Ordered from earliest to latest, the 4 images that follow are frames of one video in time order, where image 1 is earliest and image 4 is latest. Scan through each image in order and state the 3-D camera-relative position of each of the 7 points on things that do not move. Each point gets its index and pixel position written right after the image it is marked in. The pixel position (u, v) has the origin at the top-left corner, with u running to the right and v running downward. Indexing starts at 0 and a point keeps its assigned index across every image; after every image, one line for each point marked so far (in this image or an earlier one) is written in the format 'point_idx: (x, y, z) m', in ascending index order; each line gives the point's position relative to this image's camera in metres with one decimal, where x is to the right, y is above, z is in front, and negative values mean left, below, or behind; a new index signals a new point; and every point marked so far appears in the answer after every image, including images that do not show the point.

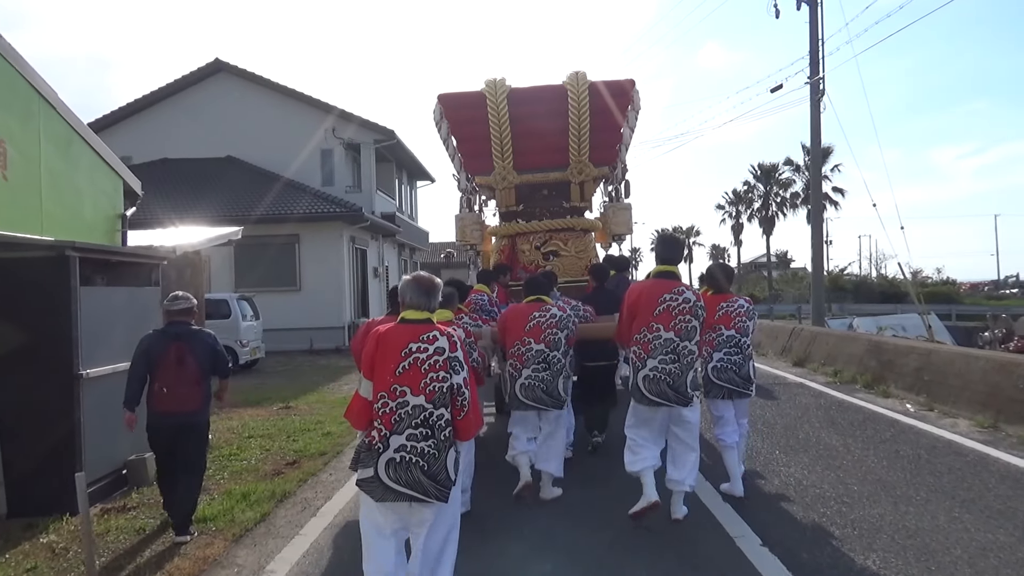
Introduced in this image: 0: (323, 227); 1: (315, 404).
0: (-4.8, +1.5, +18.7) m
1: (-2.8, -1.6, +10.5) m
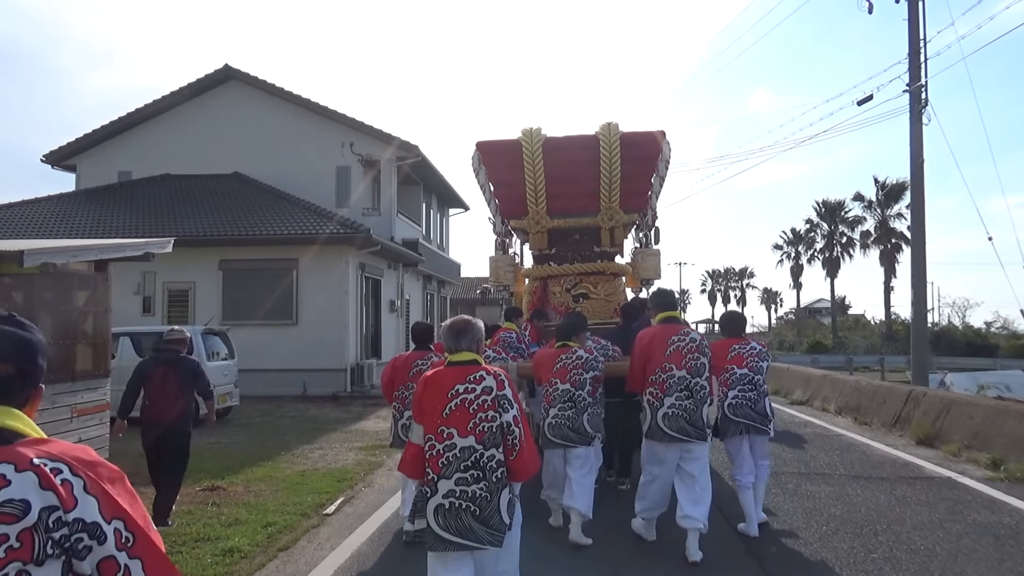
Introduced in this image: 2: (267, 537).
0: (-4.0, +0.8, +16.1) m
1: (-2.6, -2.0, +7.6) m
2: (-1.9, -1.9, +5.7) m
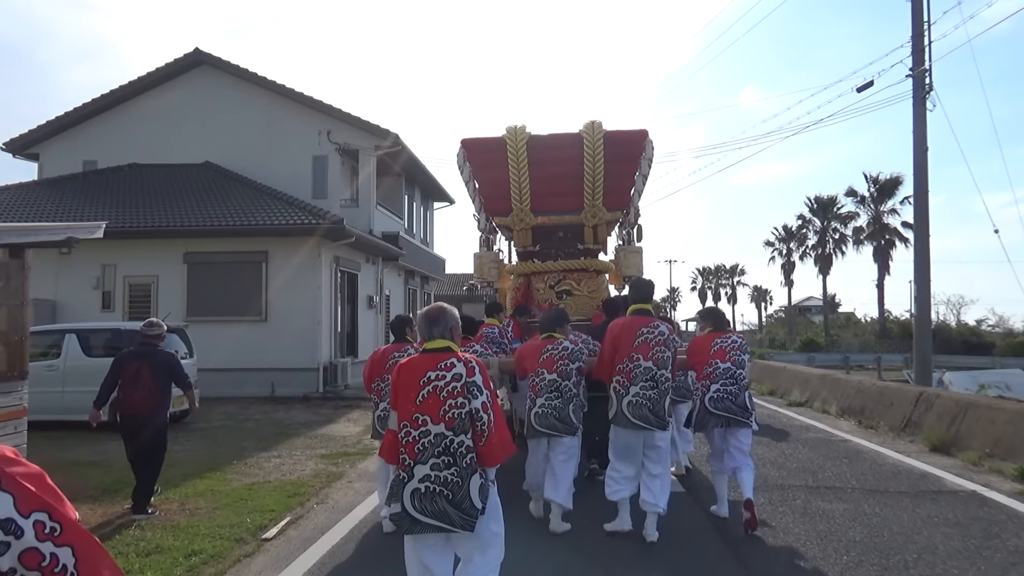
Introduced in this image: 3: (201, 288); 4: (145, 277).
0: (-4.4, +0.9, +15.1) m
1: (-2.8, -1.9, +6.7) m
2: (-2.1, -1.8, +4.8) m
3: (-6.3, 0.0, +15.2) m
4: (-7.5, +0.2, +15.3) m
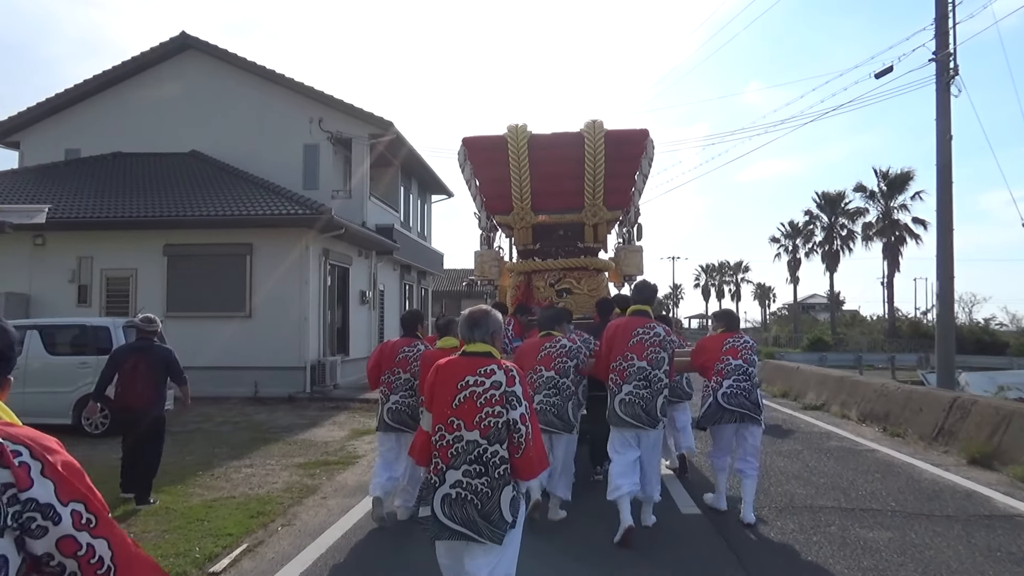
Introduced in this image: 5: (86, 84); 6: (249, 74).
0: (-4.4, +1.0, +14.3) m
1: (-2.9, -1.8, +5.9) m
2: (-2.1, -1.8, +4.0) m
3: (-6.3, +0.1, +14.4) m
4: (-7.5, +0.3, +14.5) m
5: (-10.6, +5.1, +18.8) m
6: (-6.6, +5.4, +18.7) m
